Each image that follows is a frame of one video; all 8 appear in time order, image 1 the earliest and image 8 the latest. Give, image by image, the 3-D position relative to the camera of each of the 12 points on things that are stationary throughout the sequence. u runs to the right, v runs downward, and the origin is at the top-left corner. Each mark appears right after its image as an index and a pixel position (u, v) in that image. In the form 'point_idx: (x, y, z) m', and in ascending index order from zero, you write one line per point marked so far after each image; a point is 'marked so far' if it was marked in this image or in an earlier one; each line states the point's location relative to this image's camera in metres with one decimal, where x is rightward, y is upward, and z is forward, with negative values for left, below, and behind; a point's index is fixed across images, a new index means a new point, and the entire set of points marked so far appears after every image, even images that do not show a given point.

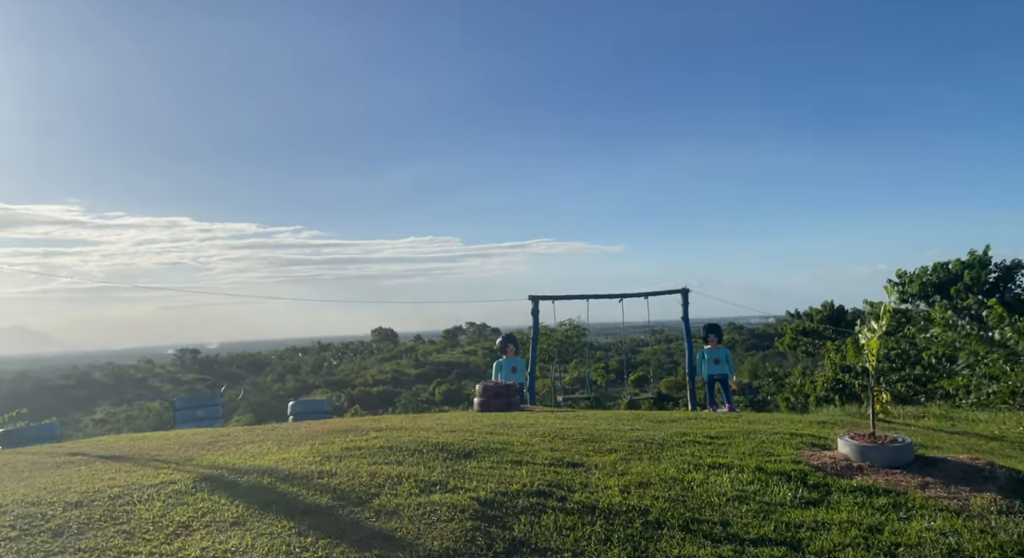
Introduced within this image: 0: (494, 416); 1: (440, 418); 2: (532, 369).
0: (-0.2, -1.7, +8.8) m
1: (-0.8, -1.6, +8.0) m
2: (+0.4, -1.9, +15.2) m
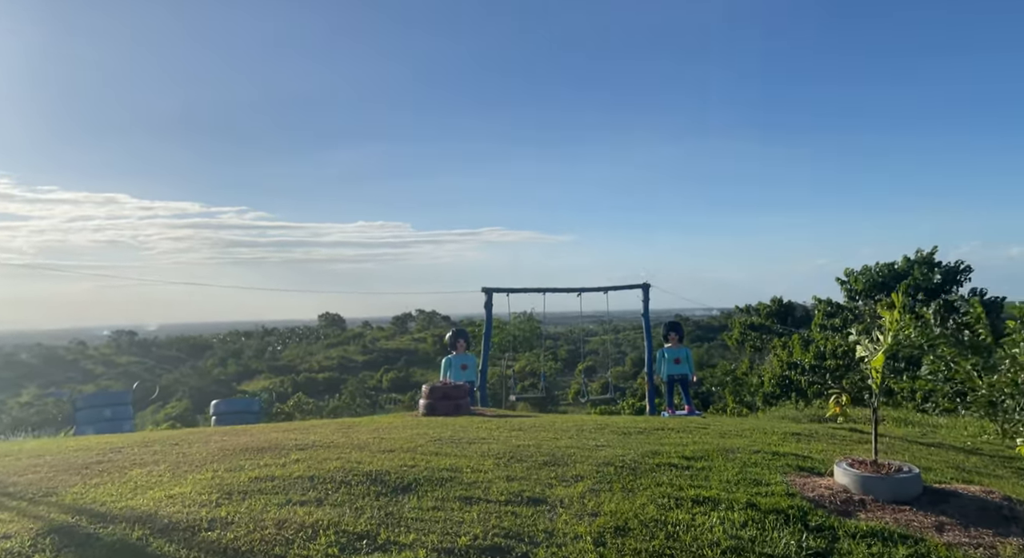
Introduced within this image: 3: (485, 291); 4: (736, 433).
0: (-0.8, -1.6, +7.8) m
1: (-1.3, -1.5, +7.1) m
2: (-0.5, -1.7, +14.3) m
3: (-0.5, -0.2, +14.2) m
4: (+2.4, -1.6, +7.8) m
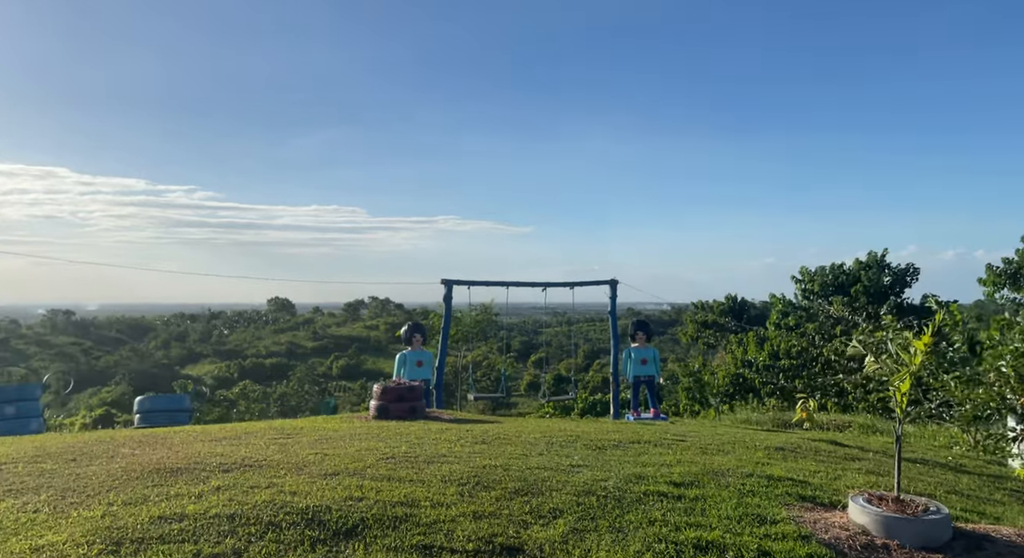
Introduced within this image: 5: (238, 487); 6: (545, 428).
0: (-1.2, -1.5, +7.0) m
1: (-1.7, -1.4, +6.2) m
2: (-1.3, -1.5, +13.4) m
3: (-1.2, -0.1, +13.3) m
4: (+2.0, -1.7, +7.1) m
5: (-1.6, -1.2, +4.2) m
6: (+0.3, -1.7, +8.3) m
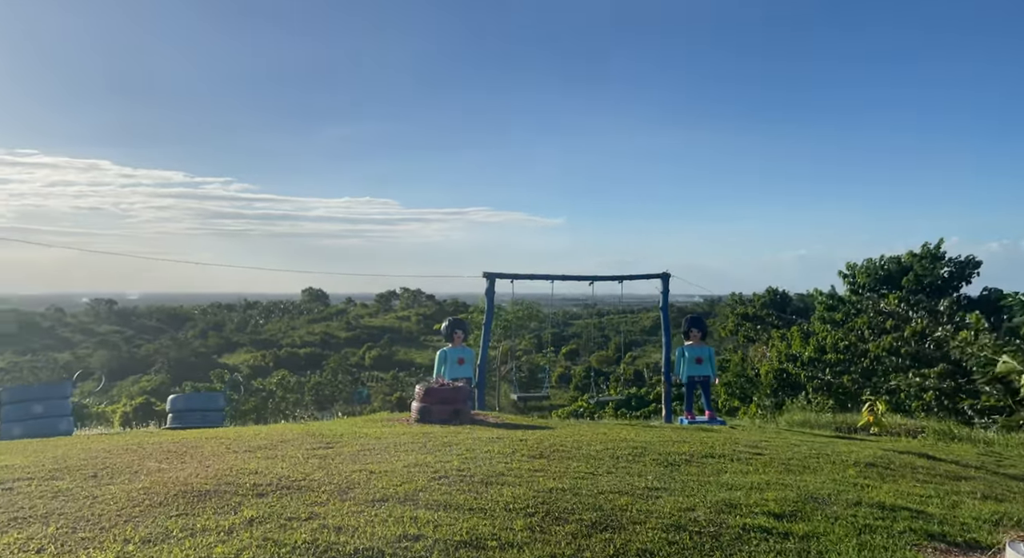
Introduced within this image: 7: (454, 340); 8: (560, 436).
0: (-0.6, -1.5, +6.4) m
1: (-1.2, -1.4, +5.6) m
2: (-0.5, -1.4, +12.8) m
3: (-0.4, 0.0, +12.7) m
4: (+2.5, -1.6, +6.4) m
5: (-1.2, -1.2, +3.6) m
6: (+0.9, -1.6, +7.6) m
7: (-1.0, -1.0, +12.2) m
8: (+0.5, -1.6, +7.3) m
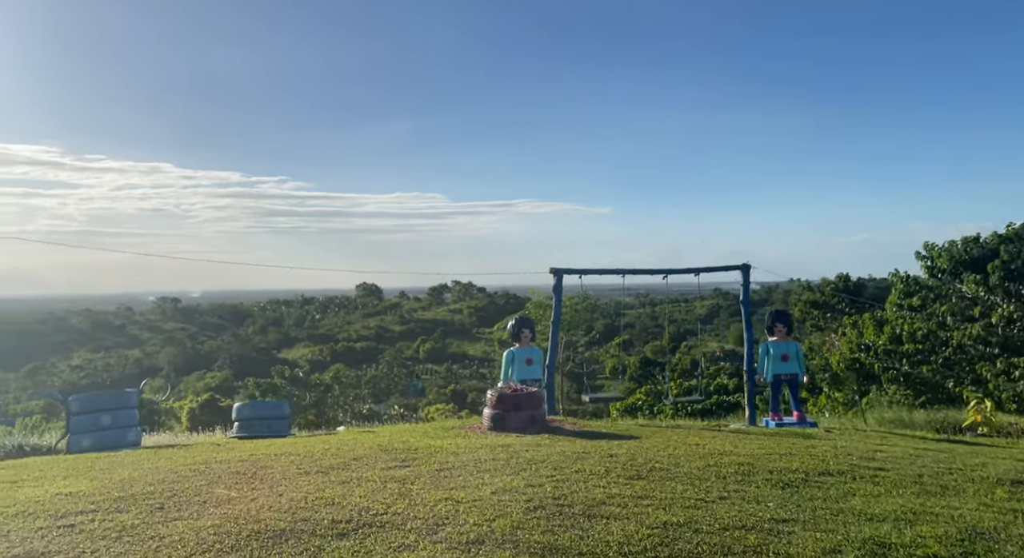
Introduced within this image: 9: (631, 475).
0: (+0.1, -1.5, +5.8) m
1: (-0.5, -1.4, +5.1) m
2: (+0.6, -1.4, +12.3) m
3: (+0.7, +0.1, +12.1) m
4: (+3.3, -1.6, +5.6) m
5: (-0.6, -1.2, +3.1) m
6: (+1.7, -1.6, +6.9) m
7: (+0.1, -1.0, +11.7) m
8: (+1.3, -1.5, +6.7) m
9: (+0.9, -1.4, +5.4) m
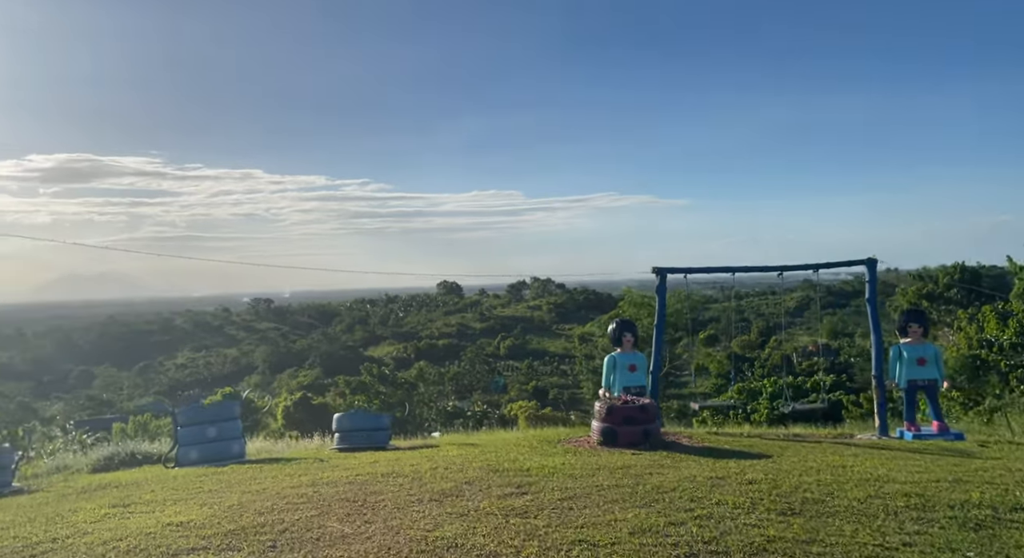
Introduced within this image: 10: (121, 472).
0: (+1.0, -1.5, +5.2) m
1: (+0.3, -1.5, +4.6) m
2: (+2.2, -1.4, +11.6) m
3: (+2.2, +0.1, +11.4) m
4: (+4.1, -1.6, +4.7) m
5: (0.0, -1.3, +2.6) m
6: (+2.8, -1.6, +6.1) m
7: (+1.7, -1.0, +11.0) m
8: (+2.3, -1.6, +6.0) m
9: (+1.8, -1.5, +4.7) m
10: (-4.6, -2.3, +8.7) m
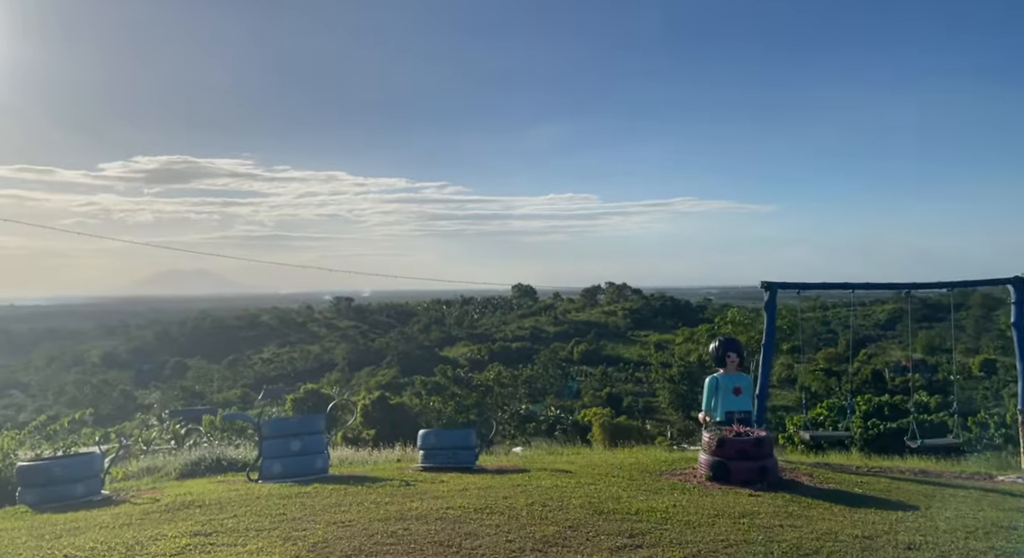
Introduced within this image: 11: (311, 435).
0: (+1.7, -1.7, +4.4) m
1: (+1.0, -1.6, +3.9) m
2: (+3.6, -1.6, +10.6) m
3: (+3.6, -0.1, +10.4) m
4: (+4.8, -1.8, +3.6) m
5: (+0.4, -1.4, +1.9) m
6: (+3.5, -1.8, +5.2) m
7: (+3.0, -1.2, +10.2) m
8: (+3.0, -1.8, +5.1) m
9: (+2.4, -1.7, +3.9) m
10: (-3.5, -2.3, +8.5) m
11: (-2.3, -1.8, +8.4) m
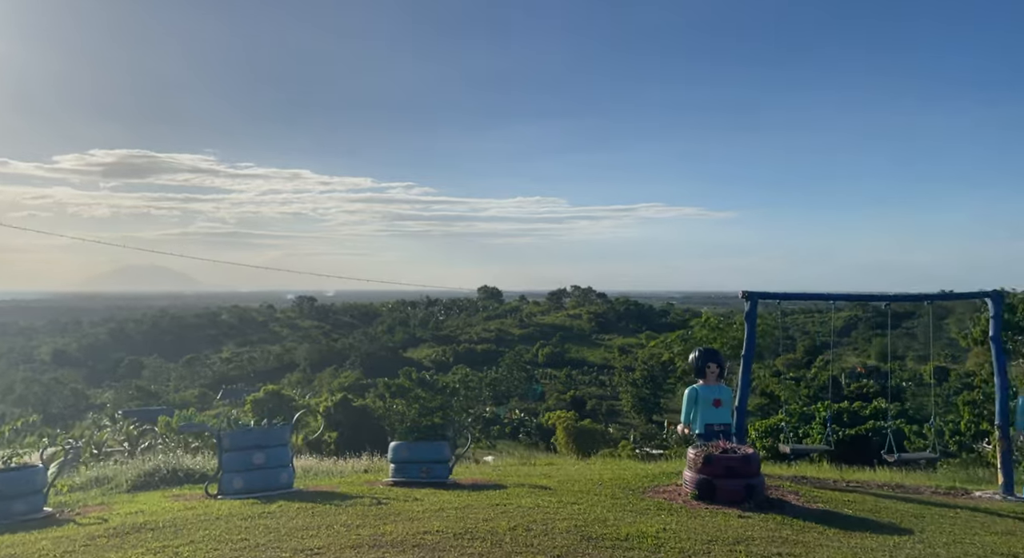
0: (+1.6, -1.8, +4.2) m
1: (+0.9, -1.7, +3.5) m
2: (+3.2, -1.7, +10.4) m
3: (+3.3, -0.2, +10.2) m
4: (+4.7, -1.9, +3.5) m
5: (+0.5, -1.5, +1.6) m
6: (+3.4, -1.9, +5.0) m
7: (+2.6, -1.3, +9.9) m
8: (+2.9, -1.9, +4.8) m
9: (+2.4, -1.8, +3.7) m
10: (-3.8, -2.4, +7.9) m
11: (-2.6, -1.8, +7.9) m
